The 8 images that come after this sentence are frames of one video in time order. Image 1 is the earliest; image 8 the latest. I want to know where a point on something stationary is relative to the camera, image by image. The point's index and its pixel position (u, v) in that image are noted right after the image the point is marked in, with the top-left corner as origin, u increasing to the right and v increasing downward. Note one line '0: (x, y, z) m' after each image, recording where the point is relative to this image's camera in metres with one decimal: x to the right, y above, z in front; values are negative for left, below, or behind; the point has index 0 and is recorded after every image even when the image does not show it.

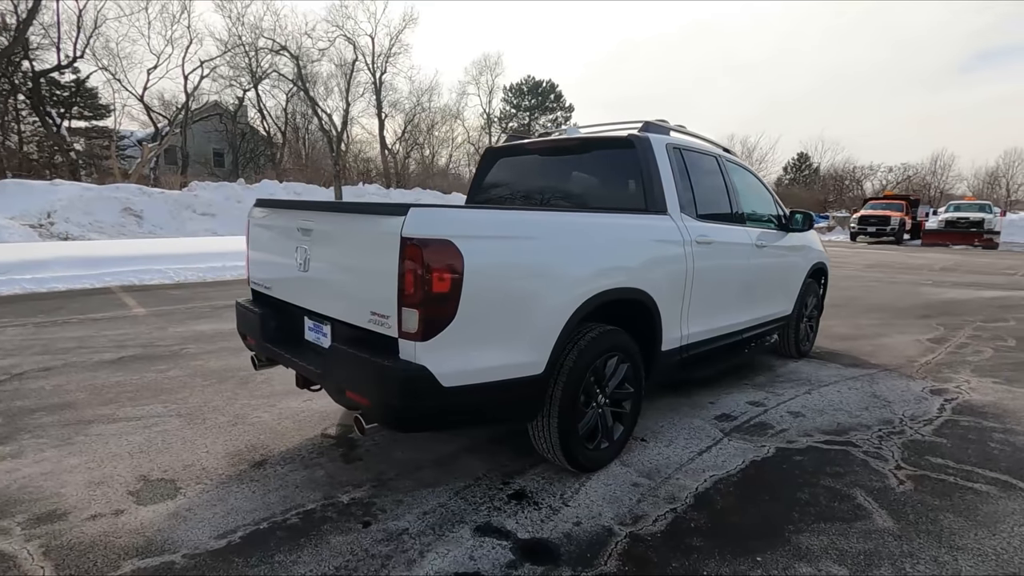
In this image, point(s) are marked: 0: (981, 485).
0: (+2.8, -1.2, +3.2) m
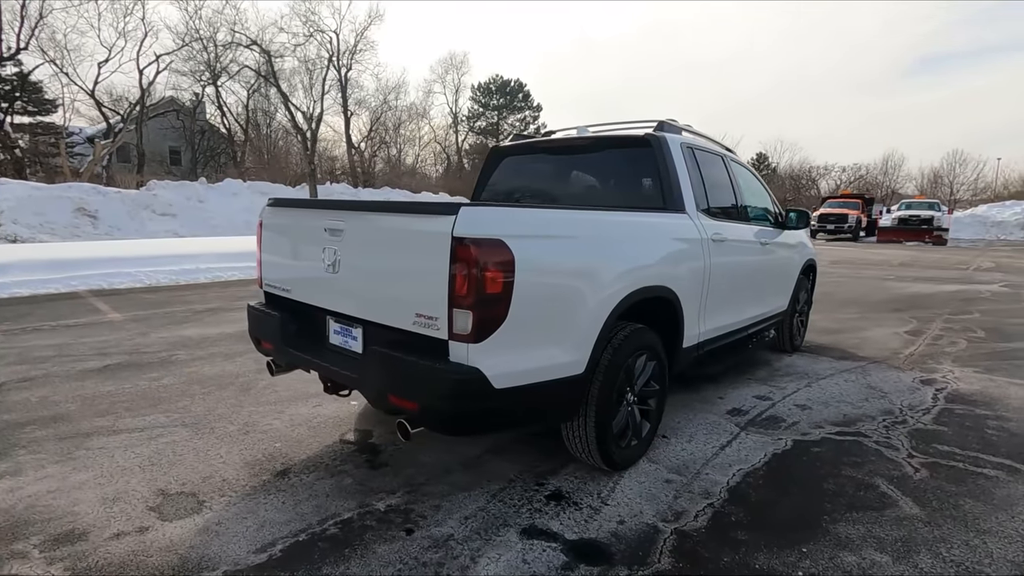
0: (+3.0, -1.1, +3.4) m
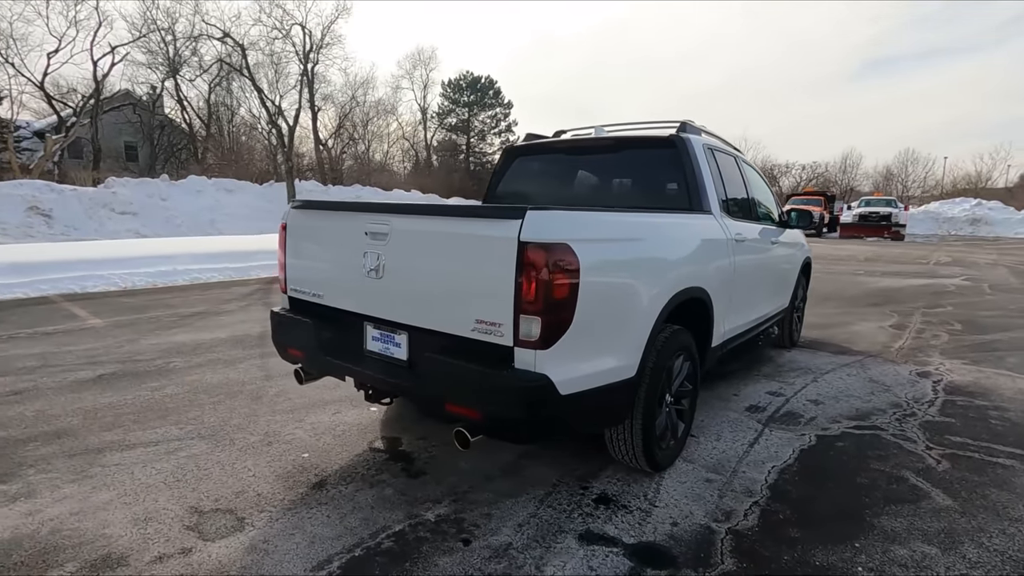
0: (+3.2, -1.1, +3.5) m
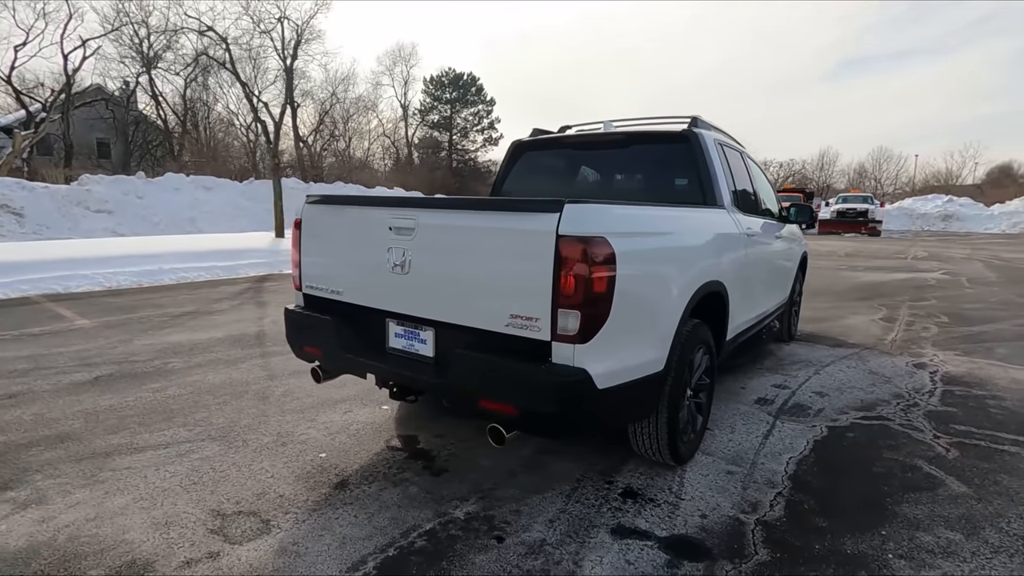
0: (+3.4, -1.1, +3.6) m
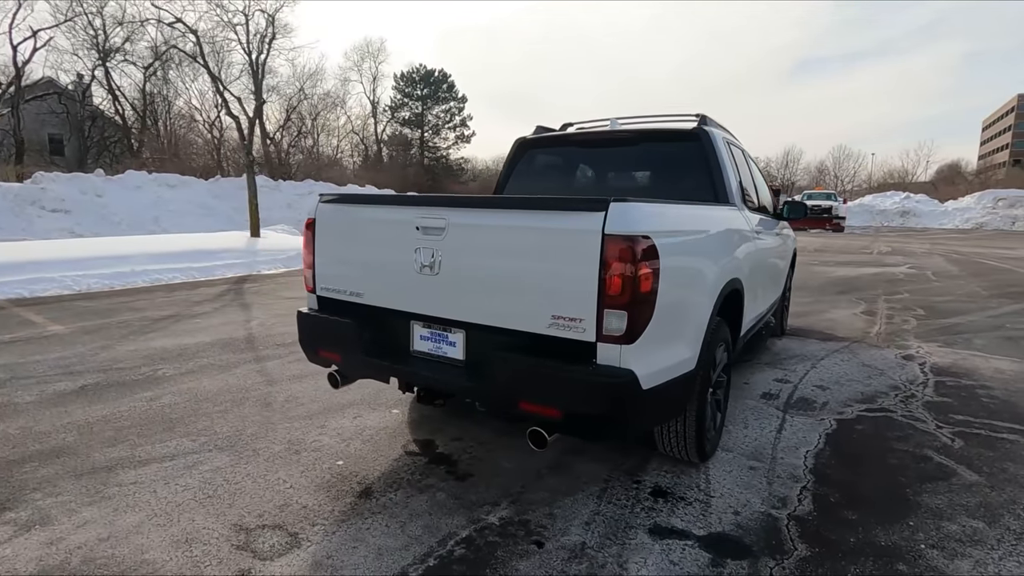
0: (+3.5, -1.0, +3.8) m
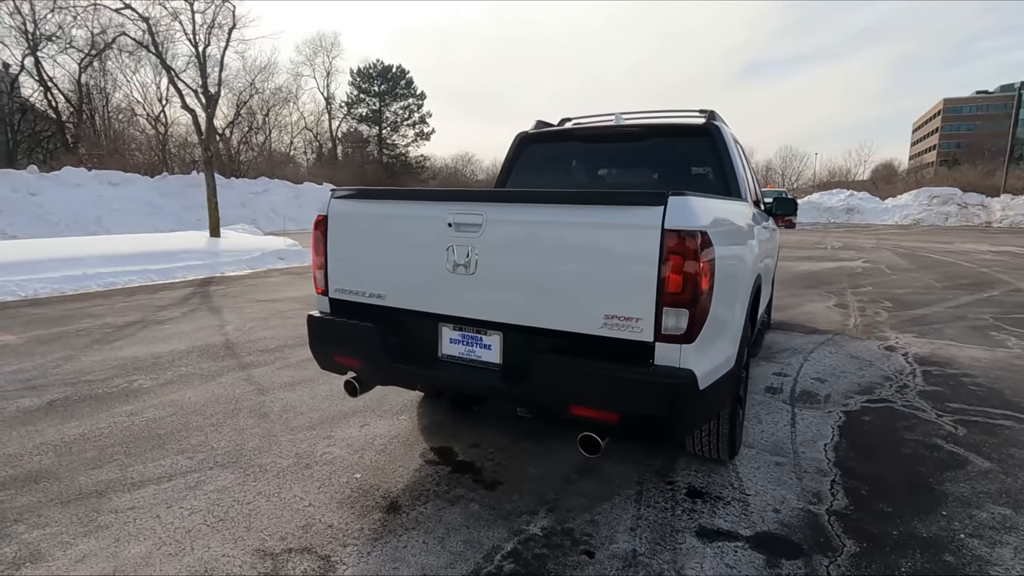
0: (+3.6, -1.0, +3.9) m
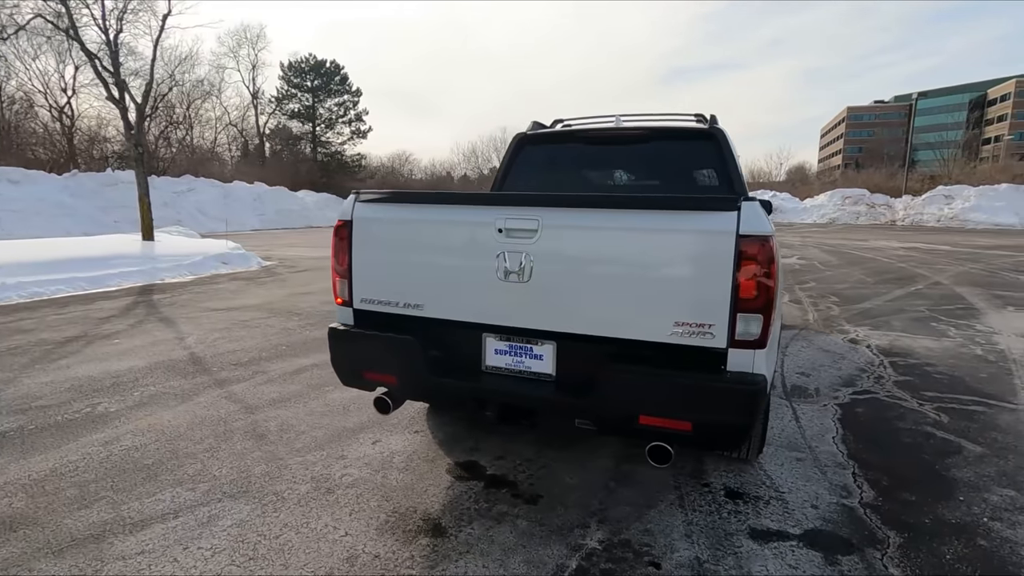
0: (+3.7, -0.9, +4.2) m
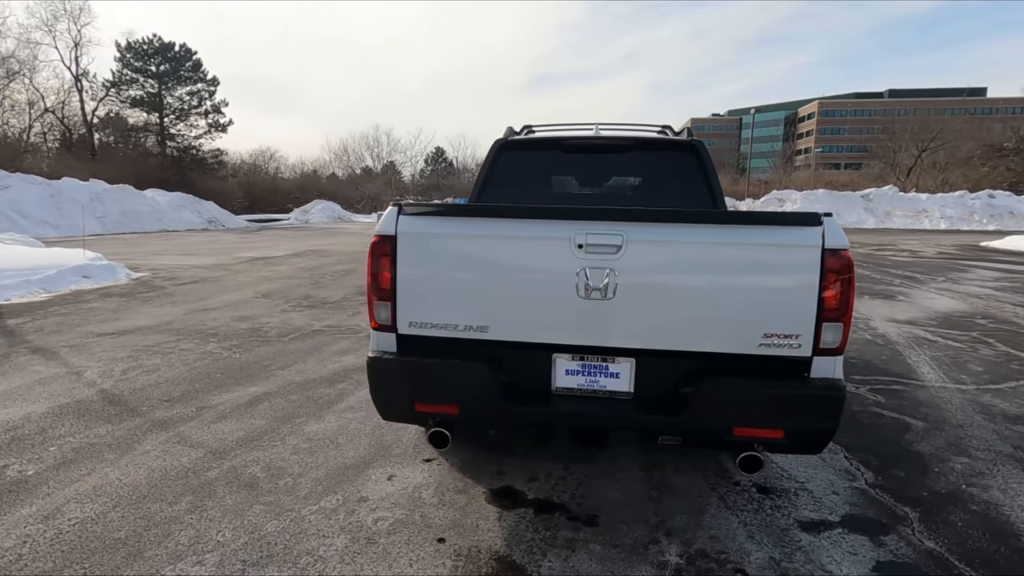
0: (+3.5, -0.9, +4.9) m
